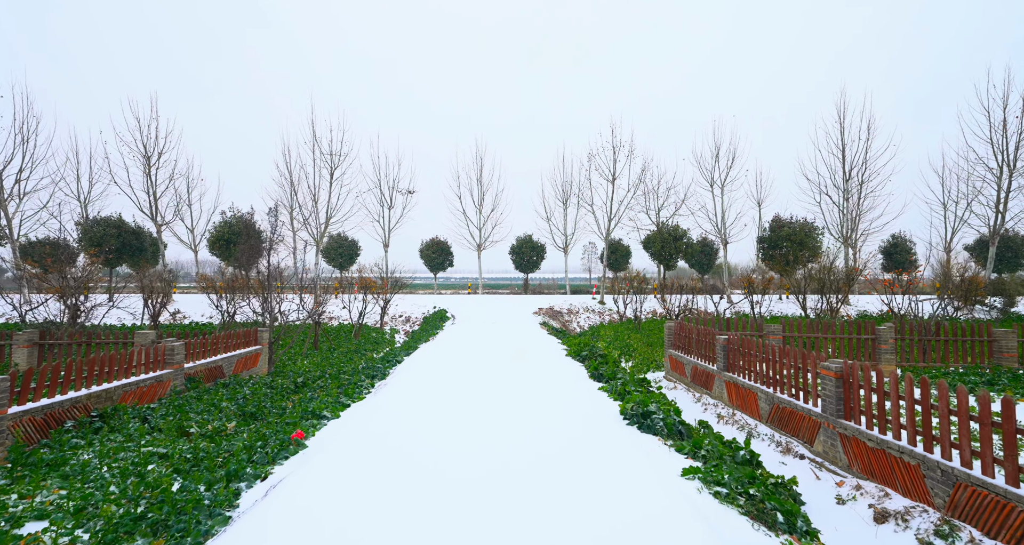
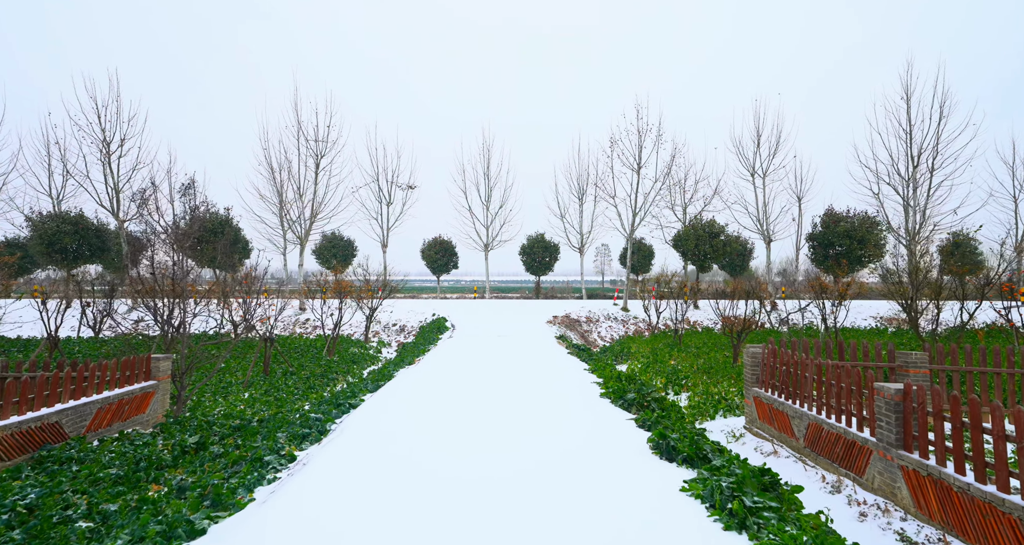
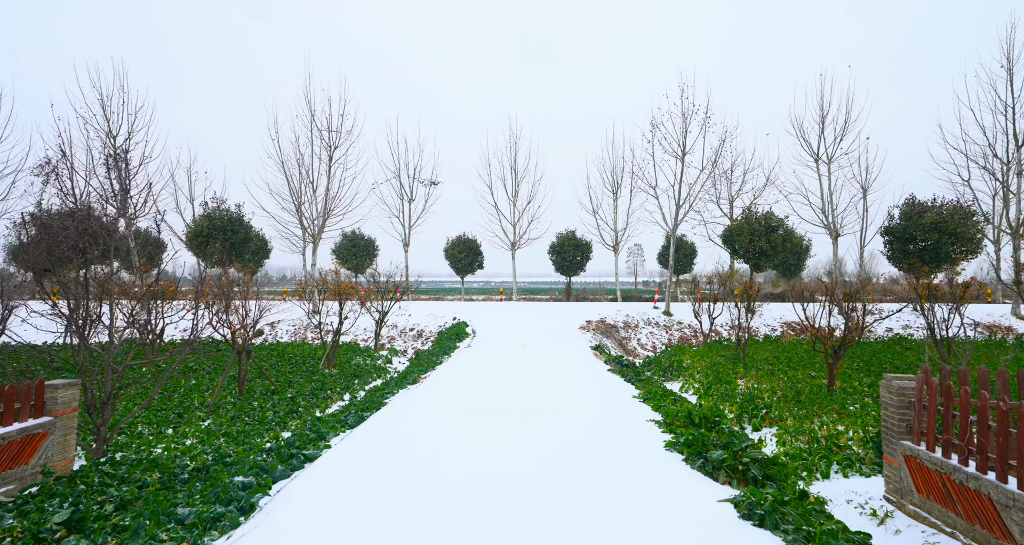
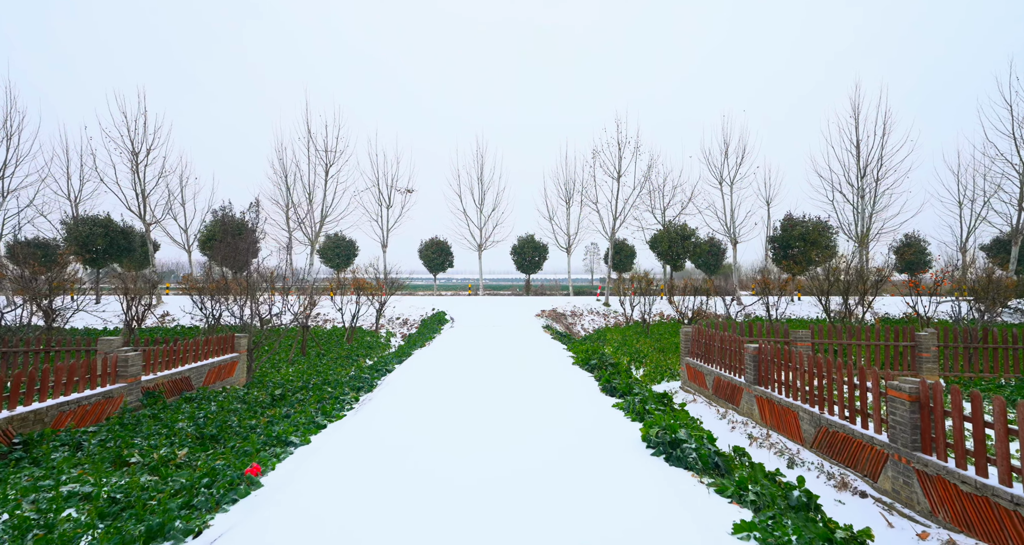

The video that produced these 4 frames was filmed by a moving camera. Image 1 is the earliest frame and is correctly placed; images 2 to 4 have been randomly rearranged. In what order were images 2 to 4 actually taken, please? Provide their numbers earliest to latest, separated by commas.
4, 2, 3
